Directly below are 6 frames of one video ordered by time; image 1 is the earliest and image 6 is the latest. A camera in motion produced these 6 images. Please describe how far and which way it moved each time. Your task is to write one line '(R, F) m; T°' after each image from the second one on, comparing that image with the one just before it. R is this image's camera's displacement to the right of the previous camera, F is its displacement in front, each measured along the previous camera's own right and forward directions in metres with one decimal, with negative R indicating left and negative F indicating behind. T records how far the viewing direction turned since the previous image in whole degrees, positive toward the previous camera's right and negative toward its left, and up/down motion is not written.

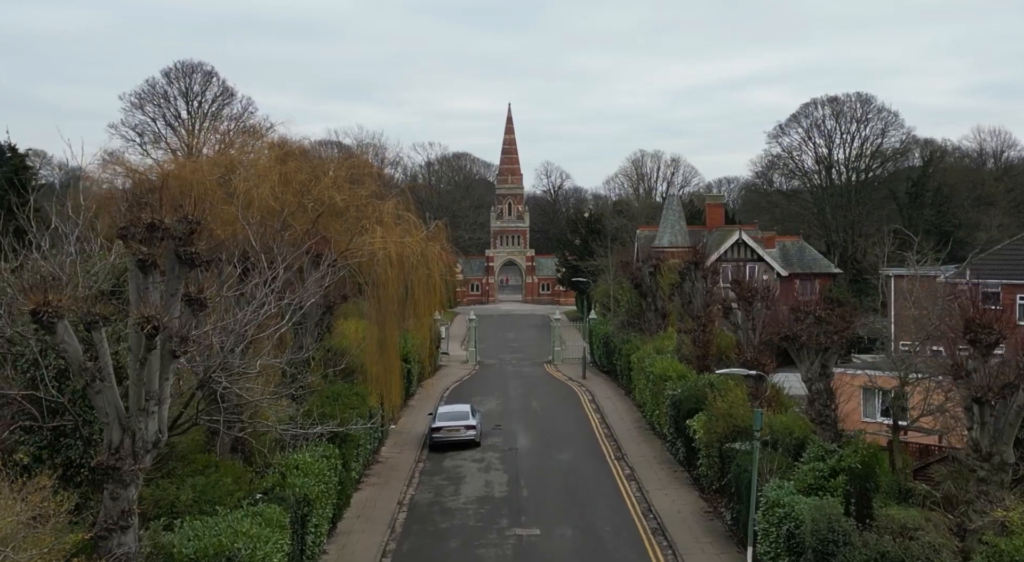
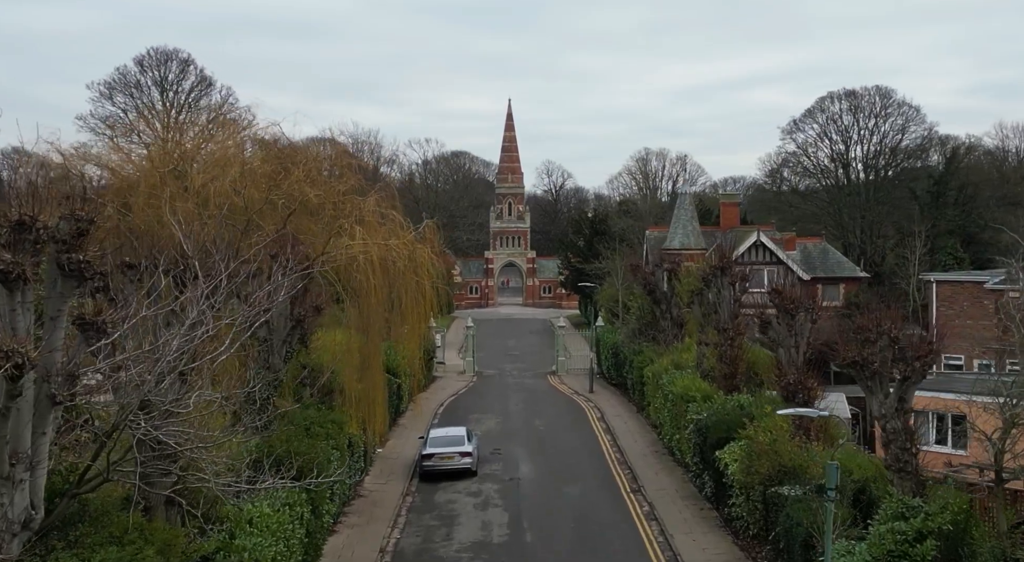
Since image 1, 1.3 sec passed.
(0.0, +2.9) m; 0°
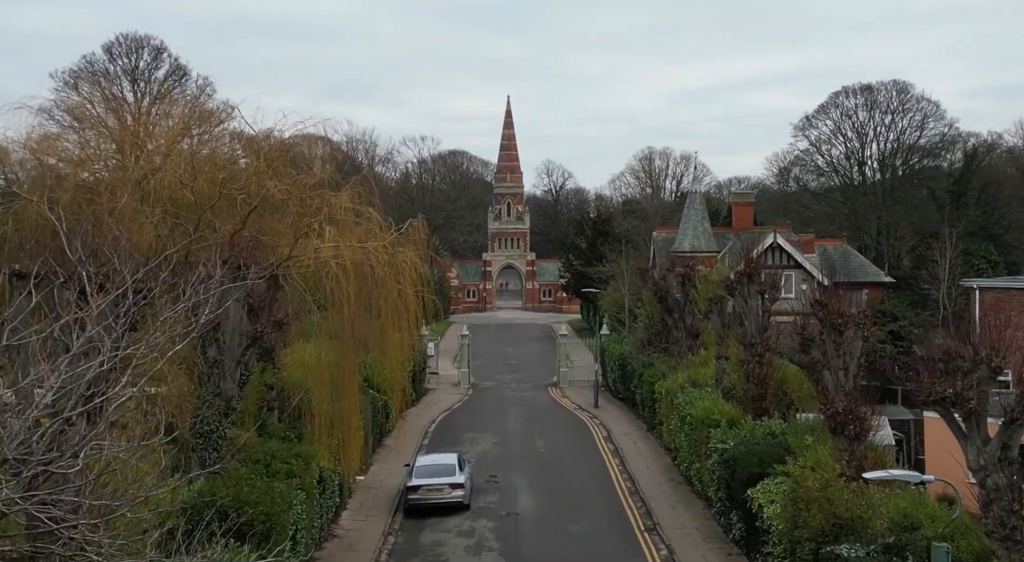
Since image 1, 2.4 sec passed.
(0.0, +2.7) m; 0°
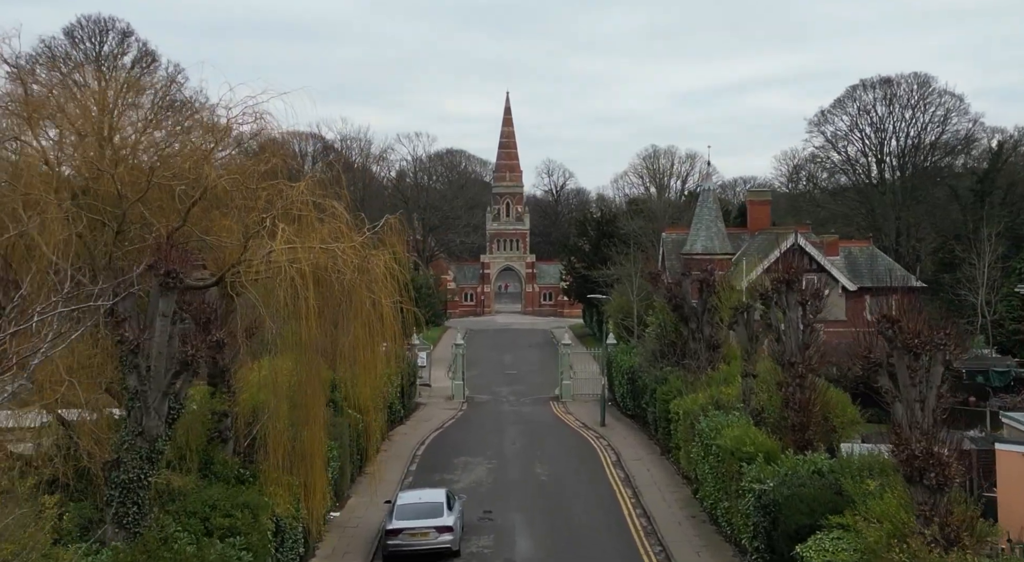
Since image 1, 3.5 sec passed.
(0.0, +2.8) m; 0°
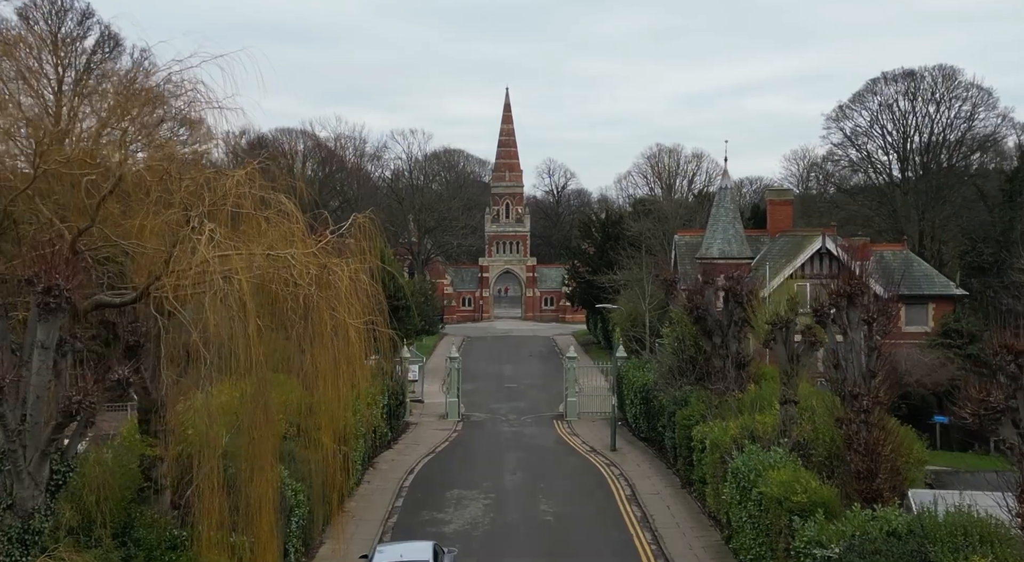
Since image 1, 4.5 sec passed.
(0.0, +2.9) m; 0°
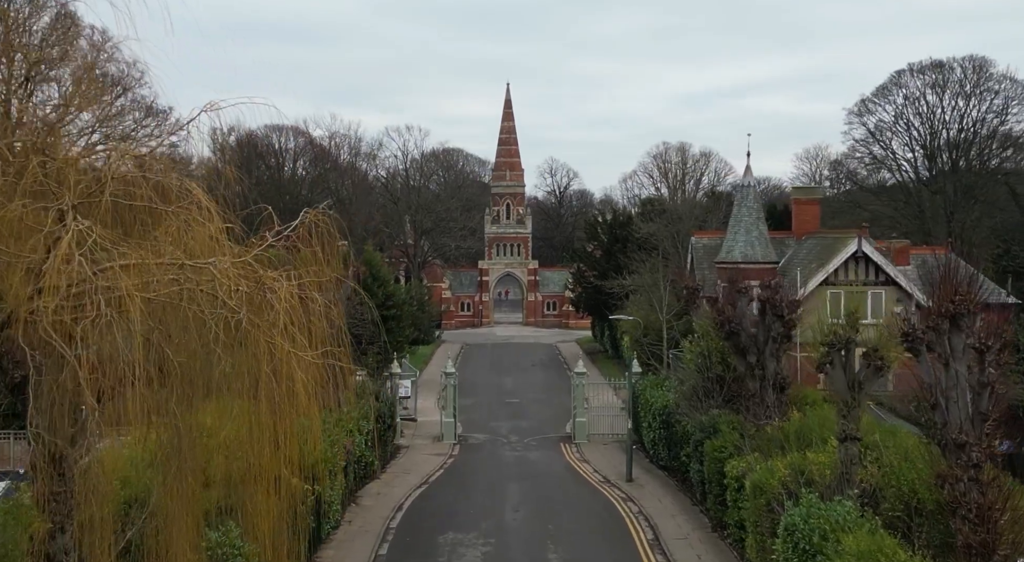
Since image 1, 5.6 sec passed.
(-0.1, +3.0) m; 0°
